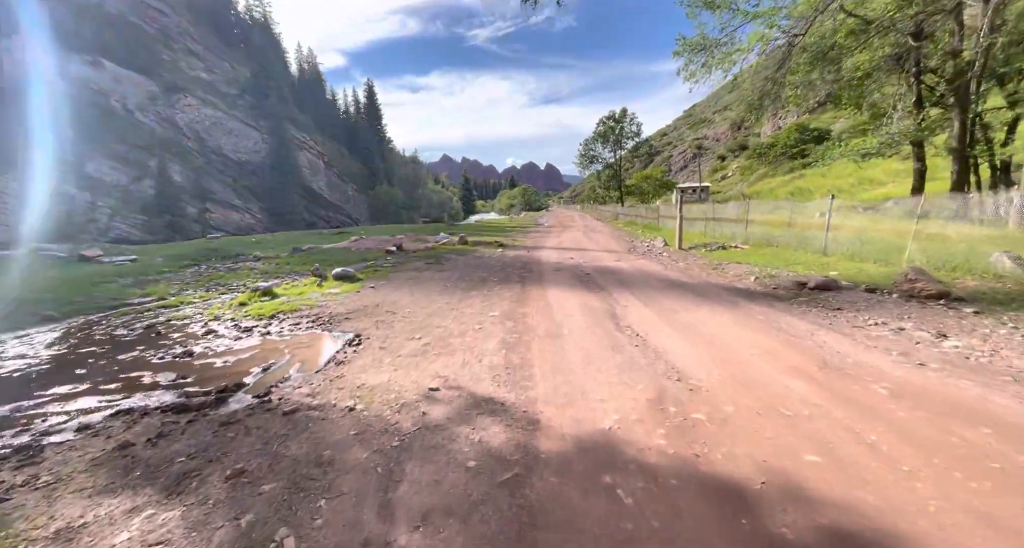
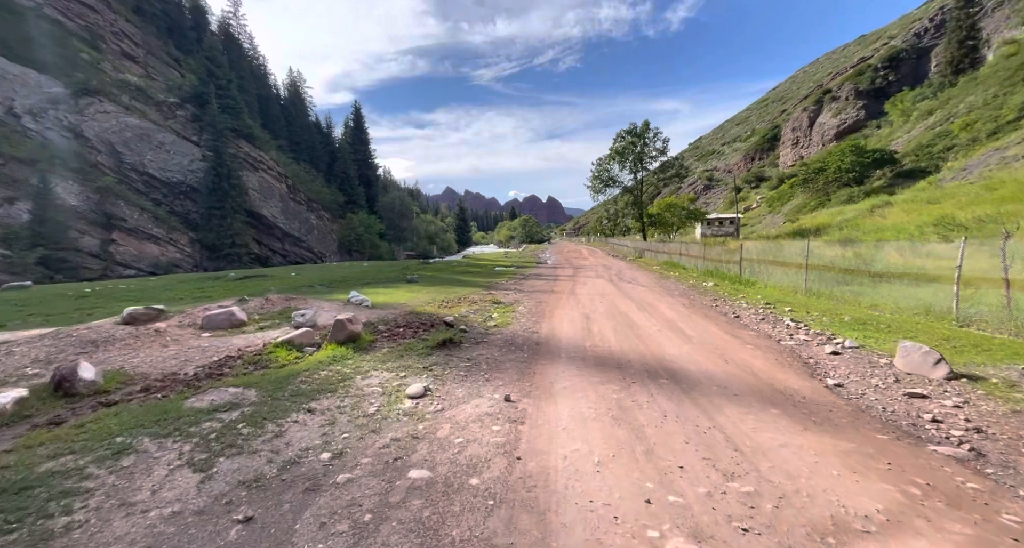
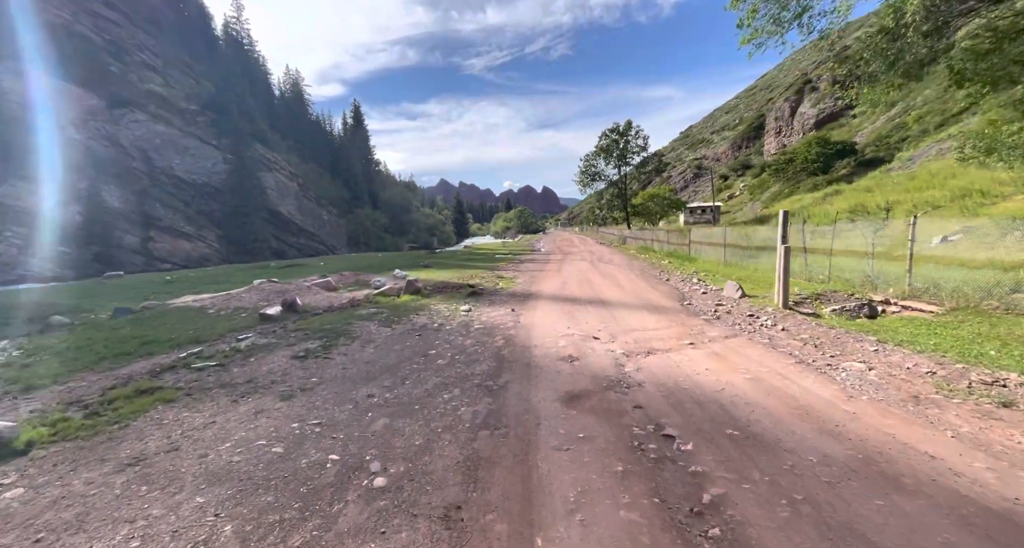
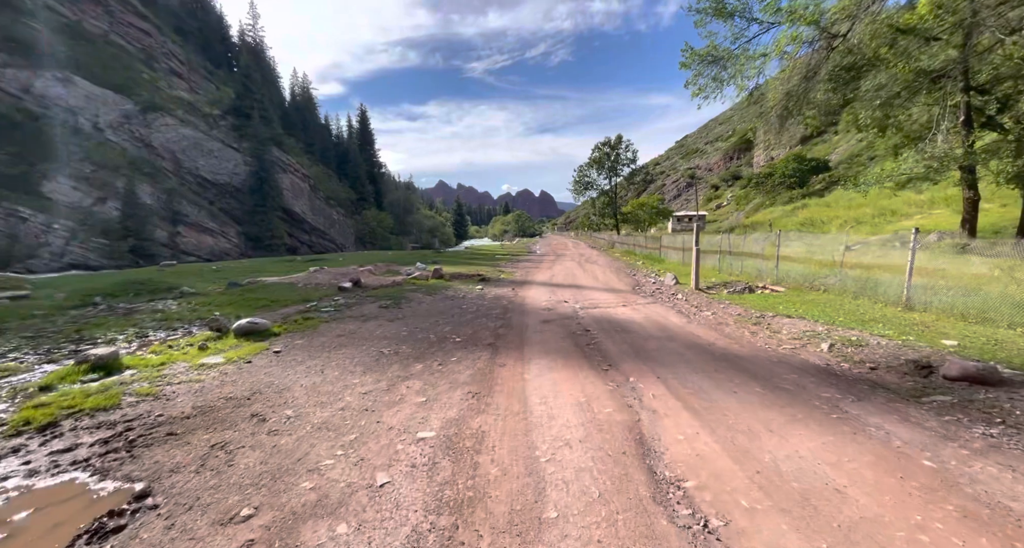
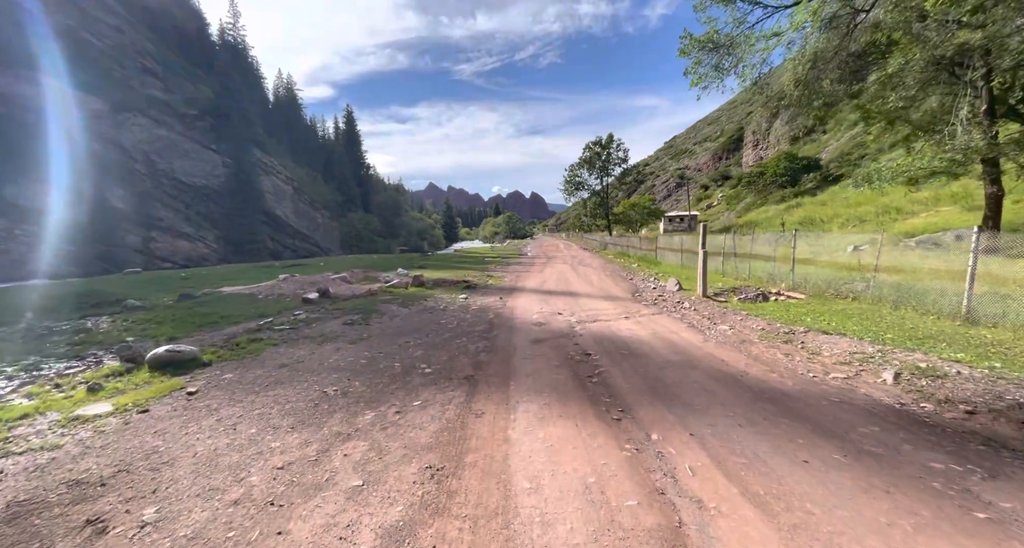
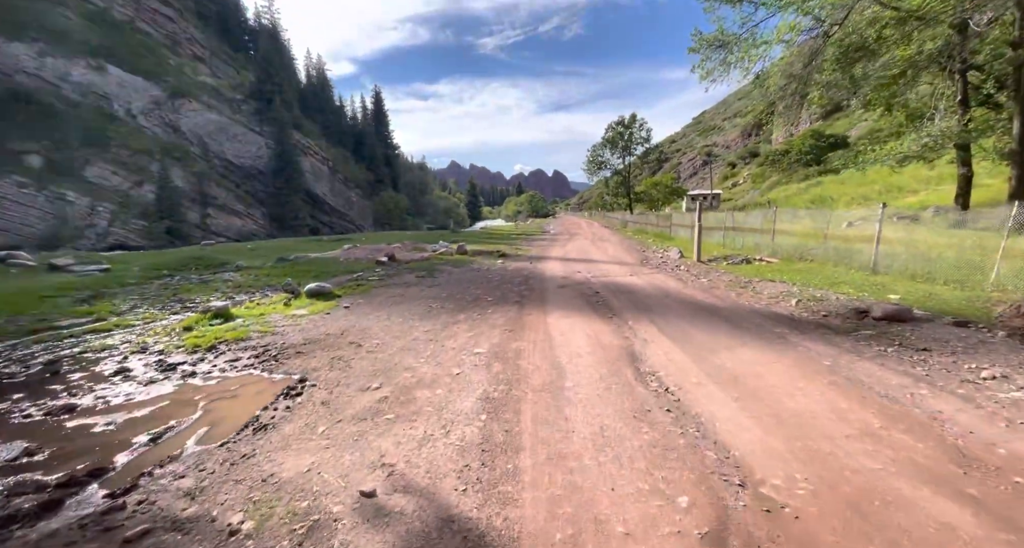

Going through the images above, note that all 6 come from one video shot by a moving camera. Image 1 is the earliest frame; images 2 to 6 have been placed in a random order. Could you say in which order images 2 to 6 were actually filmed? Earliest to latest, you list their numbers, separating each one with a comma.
6, 4, 5, 3, 2
